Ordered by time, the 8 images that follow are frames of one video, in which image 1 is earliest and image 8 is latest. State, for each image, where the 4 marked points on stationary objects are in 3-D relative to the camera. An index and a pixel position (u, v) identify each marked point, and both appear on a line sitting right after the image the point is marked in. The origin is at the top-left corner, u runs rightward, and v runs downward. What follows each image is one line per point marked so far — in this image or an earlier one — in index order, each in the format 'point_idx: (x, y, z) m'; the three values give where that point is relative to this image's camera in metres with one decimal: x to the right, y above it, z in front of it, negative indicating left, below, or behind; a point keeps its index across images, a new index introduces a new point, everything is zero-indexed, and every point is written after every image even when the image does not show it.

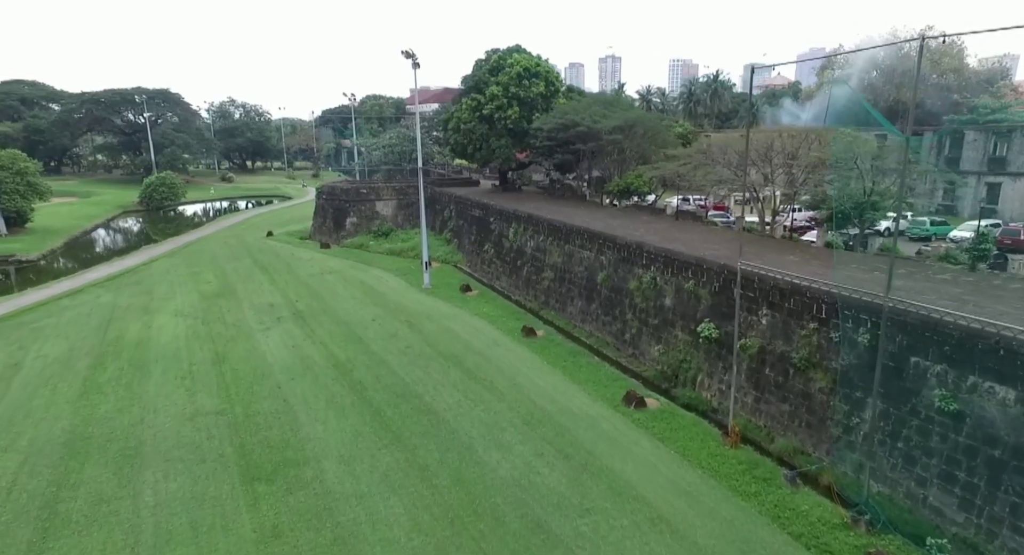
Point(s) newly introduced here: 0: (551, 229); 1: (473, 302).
0: (+1.2, +1.5, +18.0) m
1: (-1.2, -0.8, +18.5) m
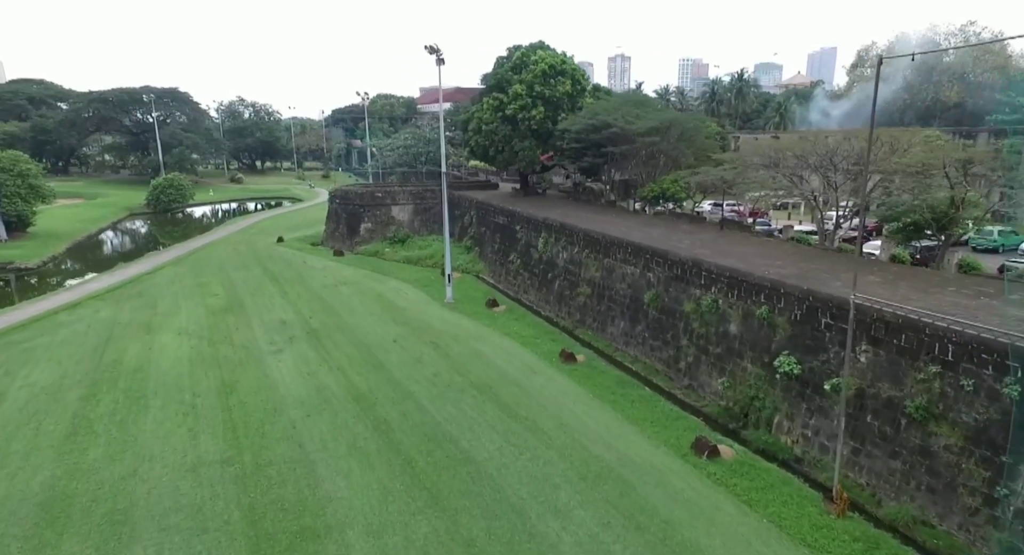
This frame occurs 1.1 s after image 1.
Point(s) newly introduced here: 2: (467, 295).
0: (+2.1, +1.0, +16.5) m
1: (-0.3, -1.2, +17.0) m
2: (-1.5, -0.6, +19.7) m
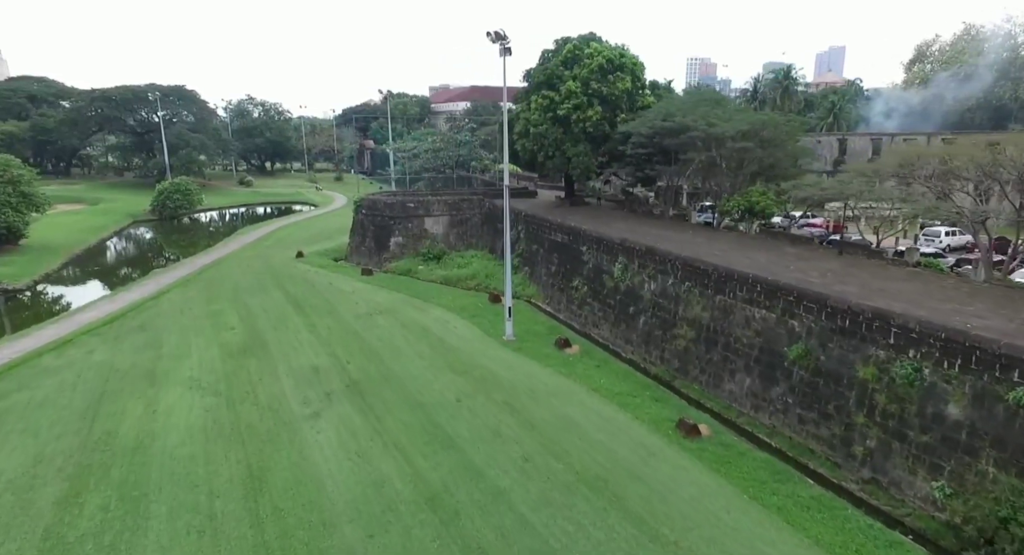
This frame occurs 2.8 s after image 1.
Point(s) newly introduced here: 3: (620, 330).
0: (+4.0, +0.2, +13.4) m
1: (+1.5, -2.1, +14.0) m
2: (+0.4, -1.4, +16.7) m
3: (+2.8, -1.4, +15.7) m
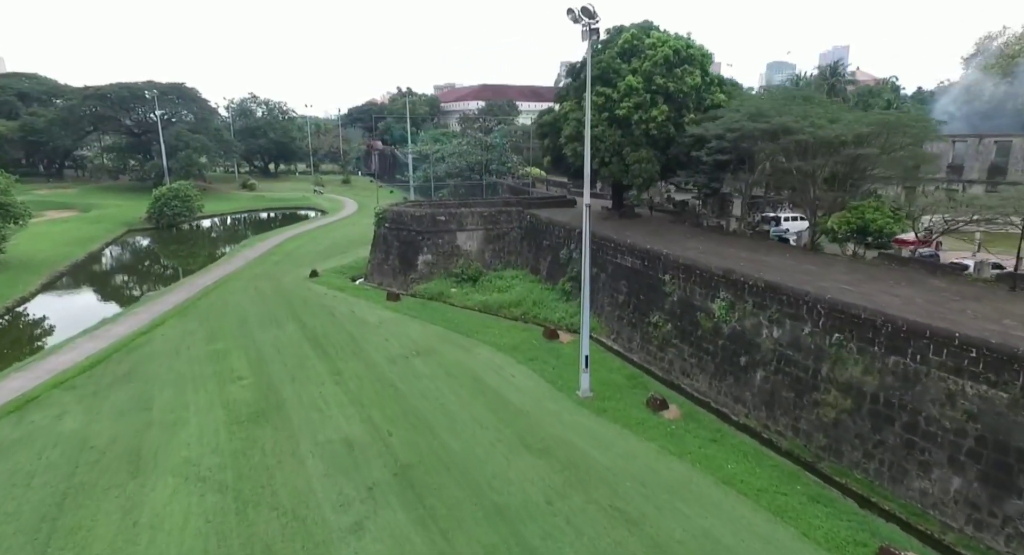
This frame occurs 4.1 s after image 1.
0: (+5.6, -0.7, +10.3) m
1: (+3.2, -2.9, +10.8) m
2: (+2.1, -2.3, +13.5) m
3: (+4.4, -2.3, +12.5) m
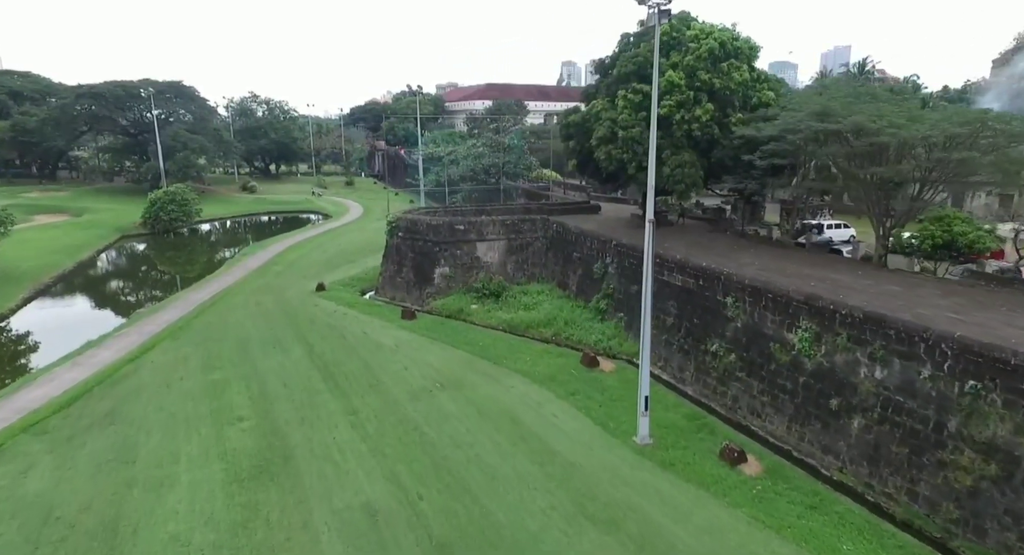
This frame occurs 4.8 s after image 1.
0: (+6.4, -1.2, +8.4) m
1: (+4.0, -3.4, +8.9) m
2: (+2.9, -2.8, +11.6) m
3: (+5.3, -2.7, +10.6) m
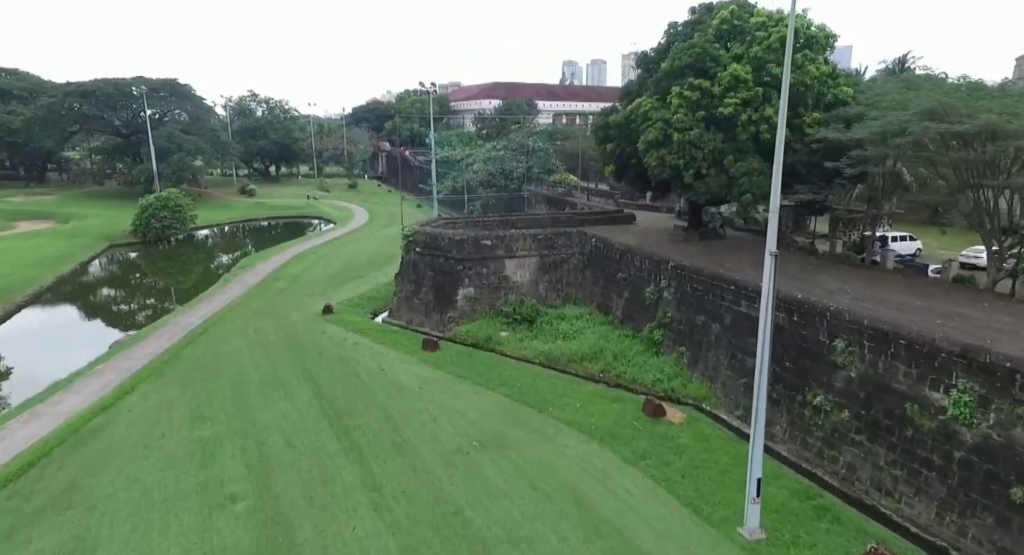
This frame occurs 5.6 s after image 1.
0: (+7.5, -1.8, +5.9) m
1: (+5.0, -4.0, +6.5) m
2: (+3.9, -3.4, +9.2) m
3: (+6.3, -3.4, +8.2) m
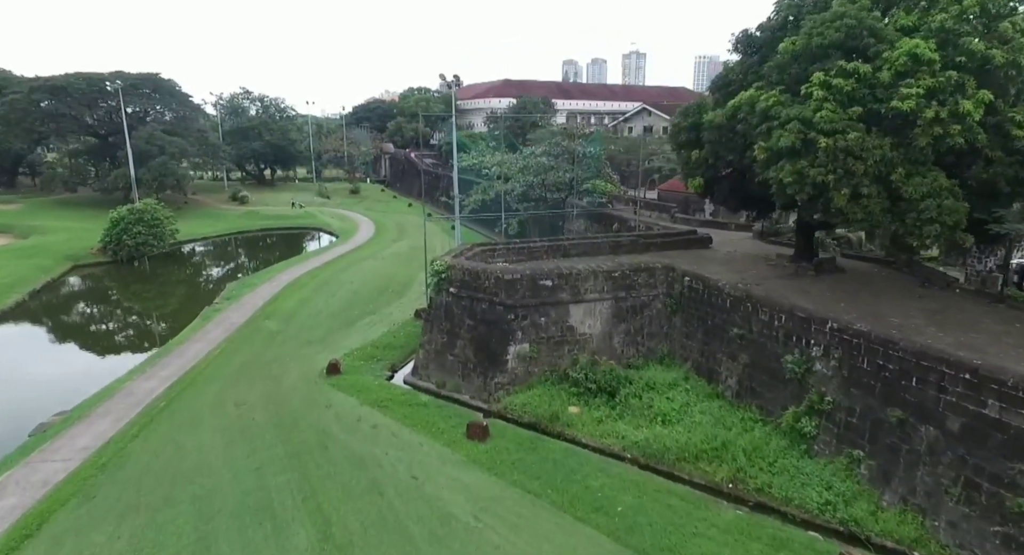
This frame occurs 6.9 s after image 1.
0: (+9.1, -3.0, +1.4) m
1: (+6.6, -5.2, +1.9) m
2: (+5.5, -4.6, +4.6) m
3: (+7.9, -4.5, +3.6) m
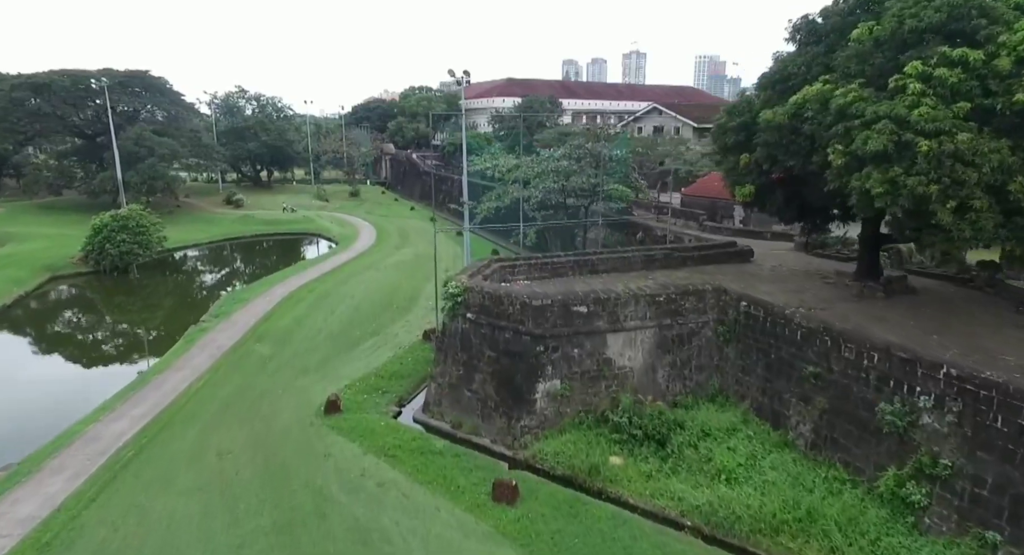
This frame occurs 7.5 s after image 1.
0: (+9.6, -3.5, -0.6) m
1: (+7.2, -5.7, 0.0) m
2: (+6.1, -5.1, +2.6) m
3: (+8.5, -5.0, +1.7) m
